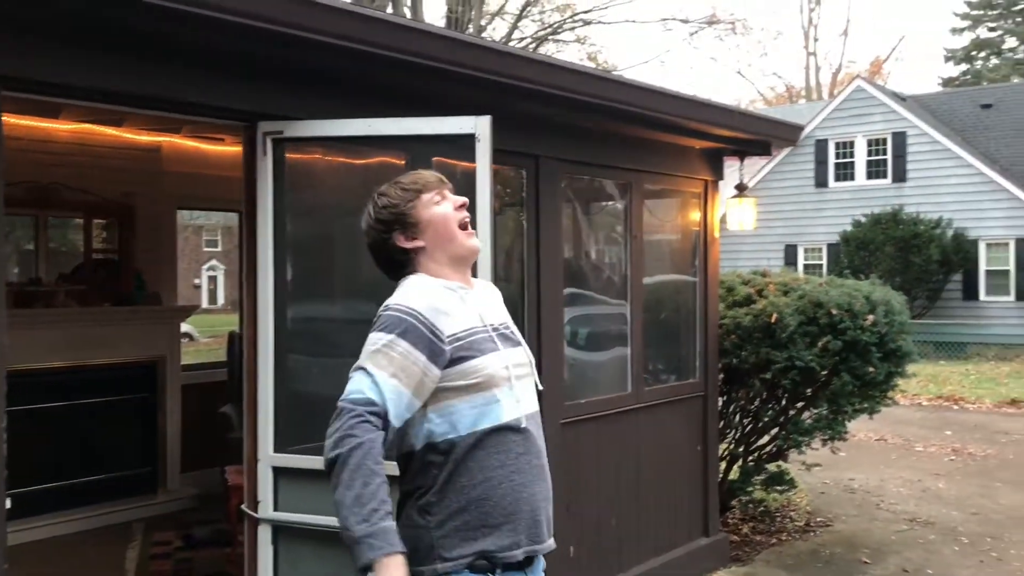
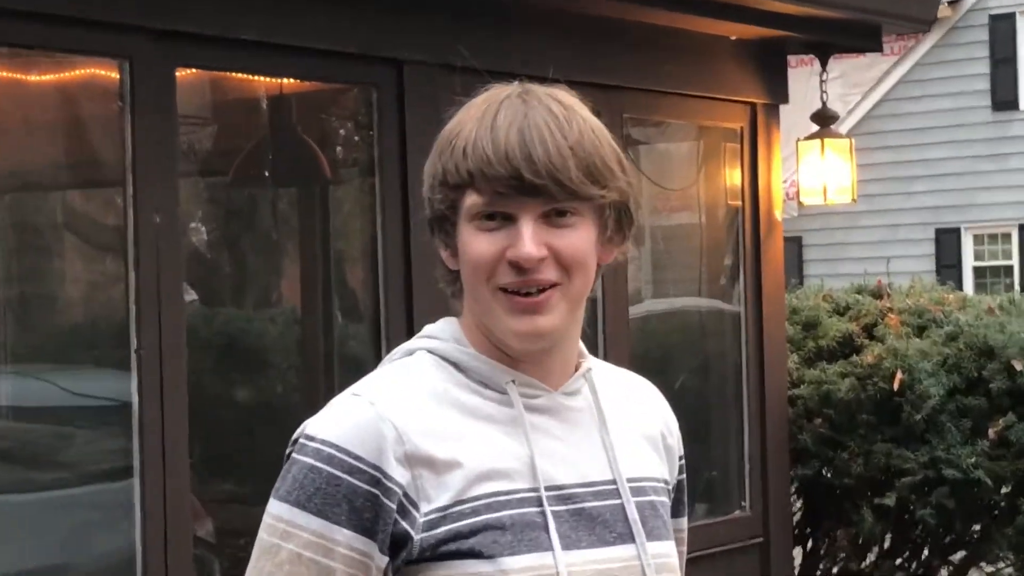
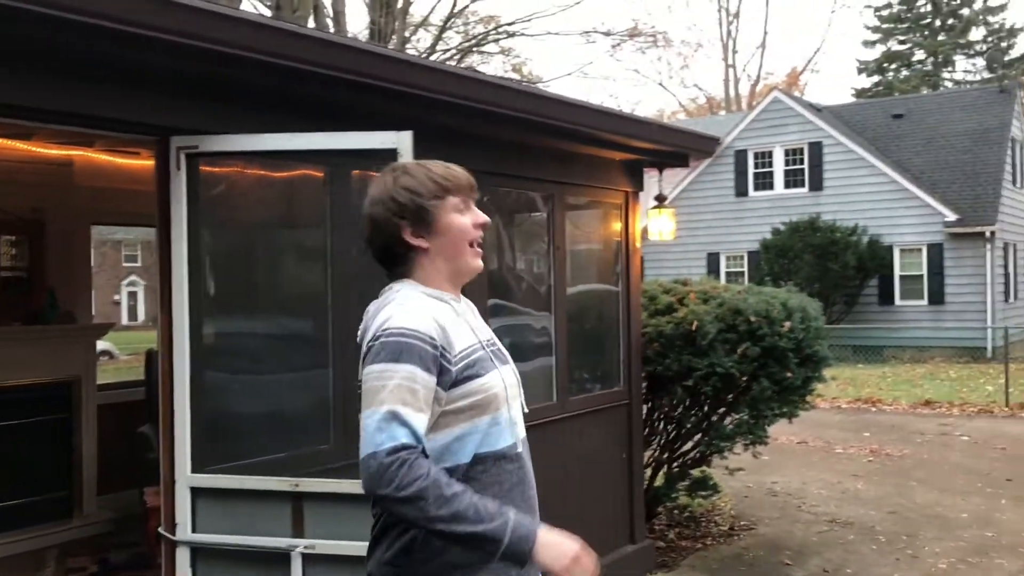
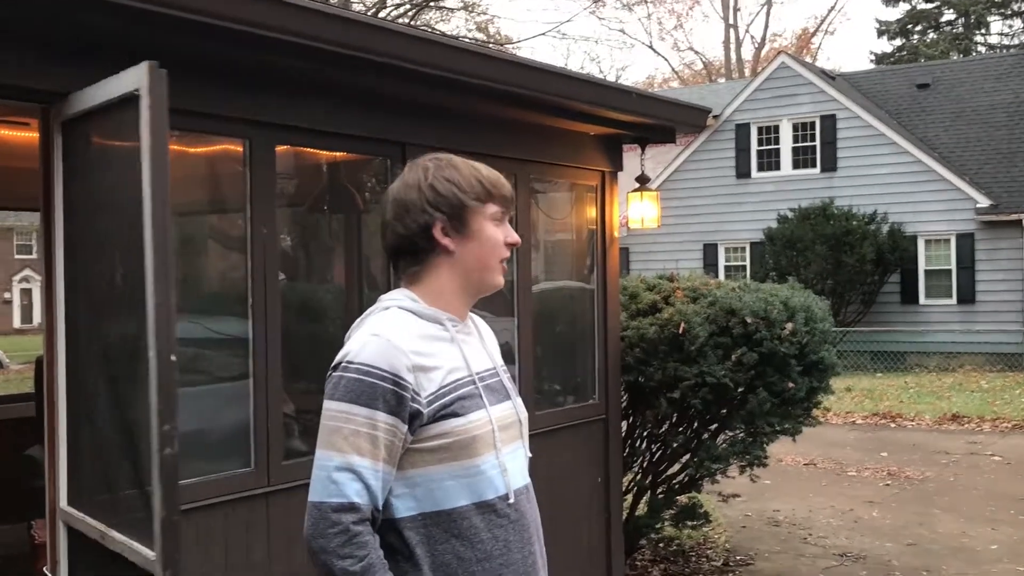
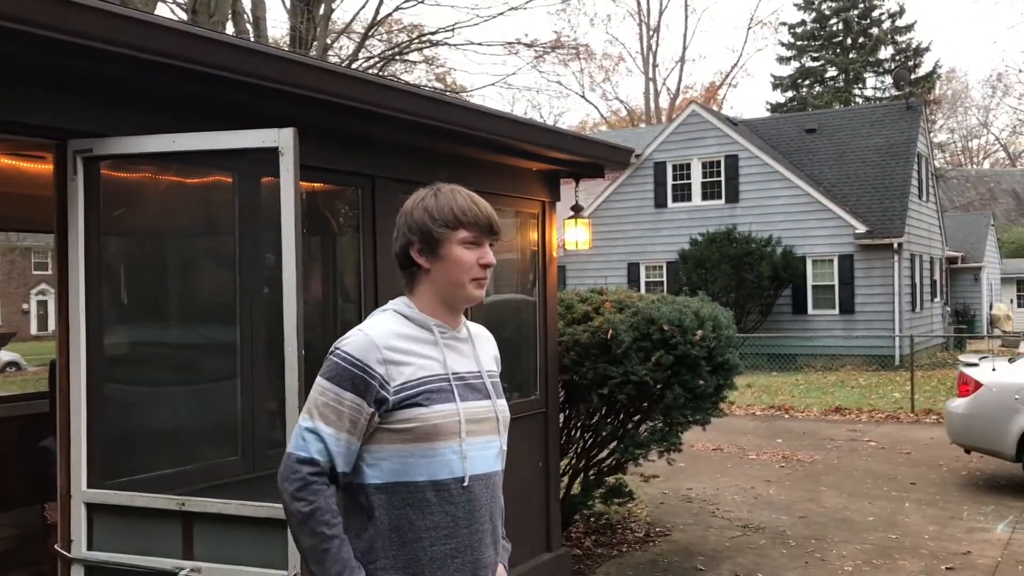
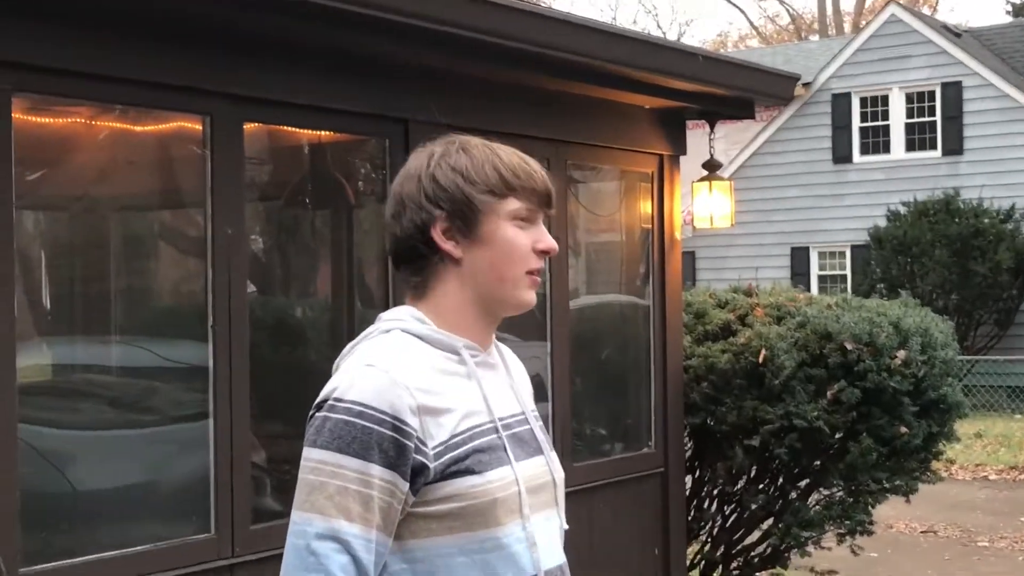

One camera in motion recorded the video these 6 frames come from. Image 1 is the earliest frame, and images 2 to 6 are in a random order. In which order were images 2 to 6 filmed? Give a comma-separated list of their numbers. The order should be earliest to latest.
3, 5, 4, 6, 2
